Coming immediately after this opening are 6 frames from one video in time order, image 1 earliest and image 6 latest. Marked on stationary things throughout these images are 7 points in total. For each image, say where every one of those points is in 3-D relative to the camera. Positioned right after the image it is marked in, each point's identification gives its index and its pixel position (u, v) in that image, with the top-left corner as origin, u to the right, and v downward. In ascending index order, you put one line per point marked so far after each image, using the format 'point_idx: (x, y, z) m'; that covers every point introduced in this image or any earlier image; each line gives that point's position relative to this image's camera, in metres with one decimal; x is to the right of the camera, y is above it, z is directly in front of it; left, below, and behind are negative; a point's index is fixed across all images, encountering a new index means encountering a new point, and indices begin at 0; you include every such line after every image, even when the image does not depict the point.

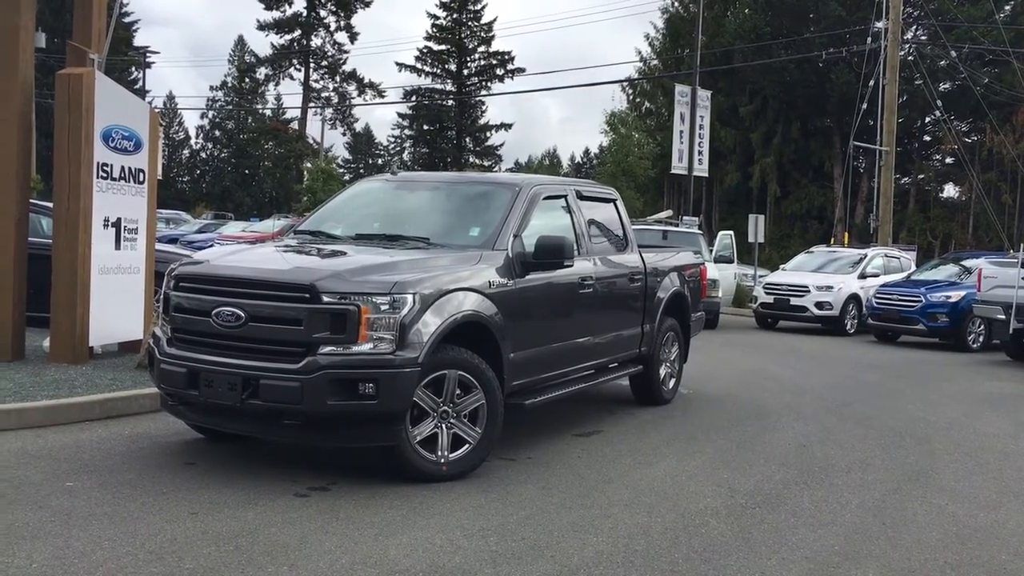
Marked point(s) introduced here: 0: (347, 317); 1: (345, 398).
0: (-0.9, -0.2, +5.8) m
1: (-1.0, -0.6, +5.8) m
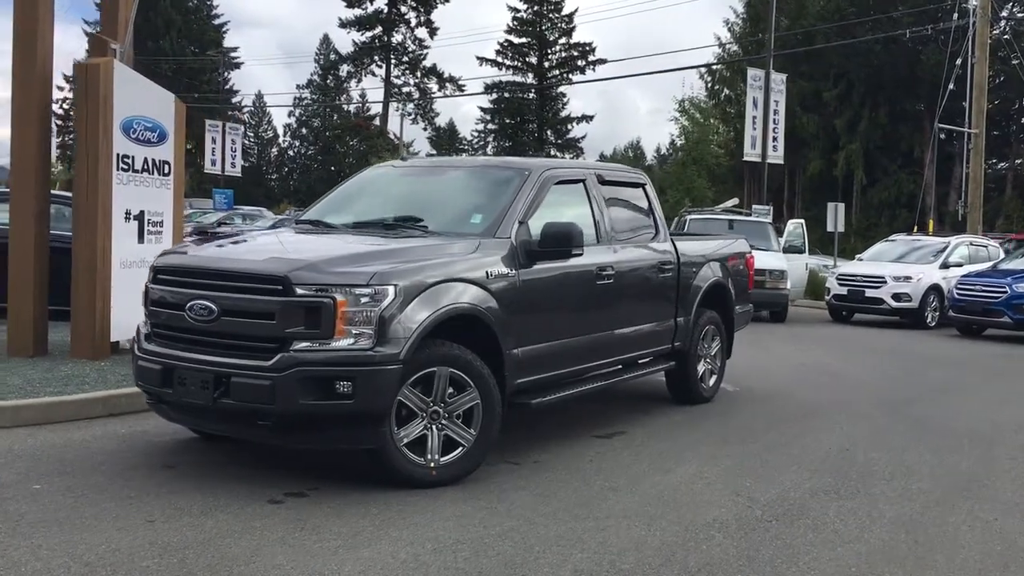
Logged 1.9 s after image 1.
0: (-1.0, -0.1, +5.4) m
1: (-1.0, -0.6, +5.4) m
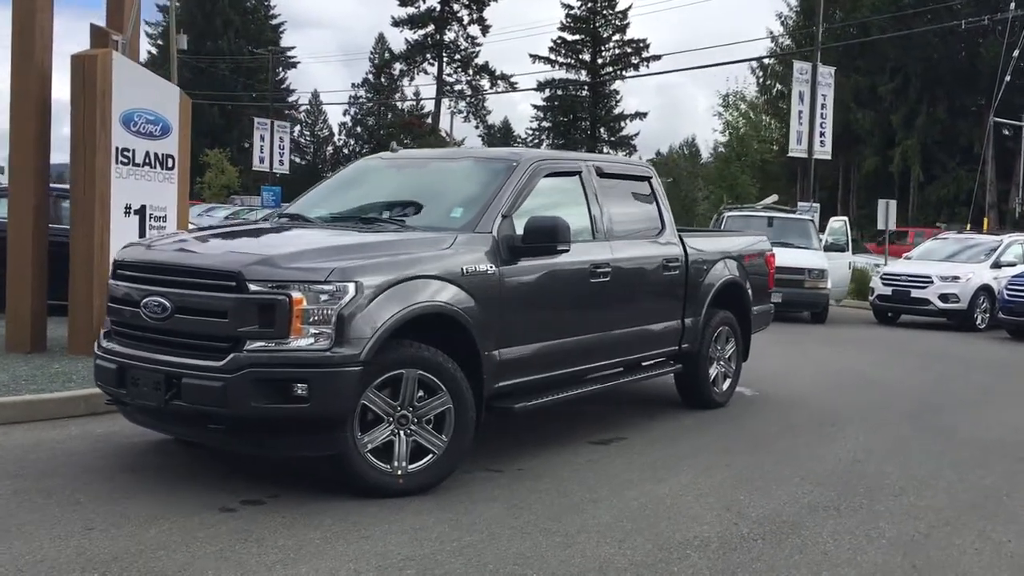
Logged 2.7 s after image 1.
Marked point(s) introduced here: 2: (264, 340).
0: (-1.2, -0.1, +5.1) m
1: (-1.2, -0.6, +5.1) m
2: (-1.3, -0.3, +5.1) m
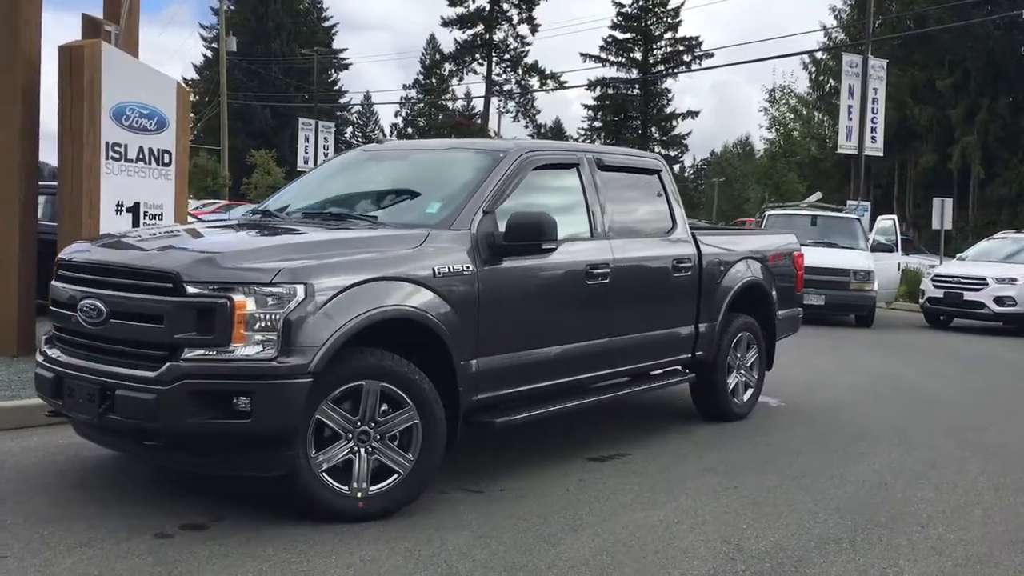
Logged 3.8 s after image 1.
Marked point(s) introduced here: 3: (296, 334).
0: (-1.4, -0.1, +4.6) m
1: (-1.4, -0.6, +4.6) m
2: (-1.4, -0.3, +4.6) m
3: (-1.0, -0.2, +4.7) m
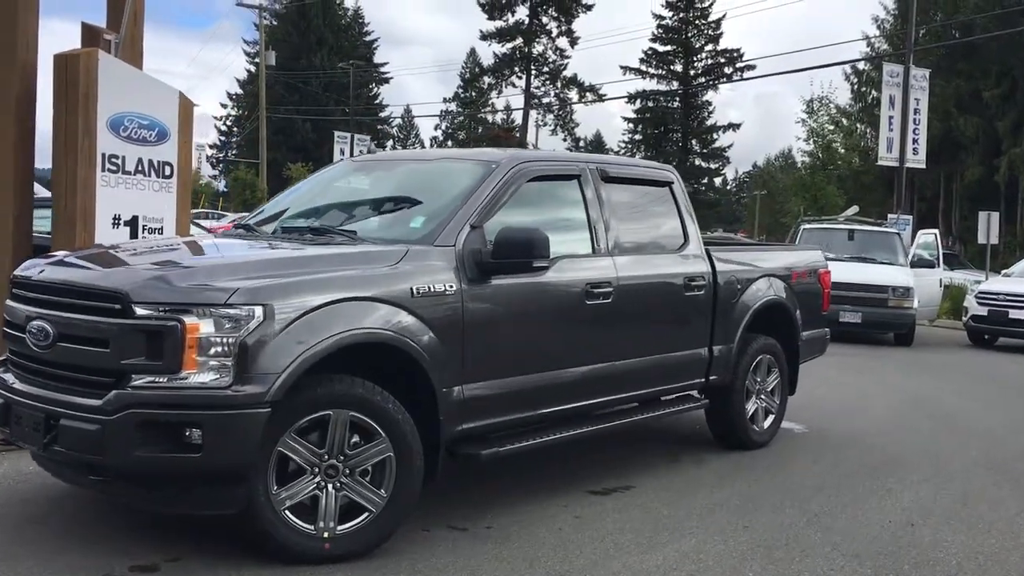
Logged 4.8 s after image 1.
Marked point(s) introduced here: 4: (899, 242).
0: (-1.5, -0.2, +4.2) m
1: (-1.5, -0.7, +4.2) m
2: (-1.5, -0.4, +4.2) m
3: (-1.1, -0.3, +4.3) m
4: (+6.7, +0.8, +17.3) m
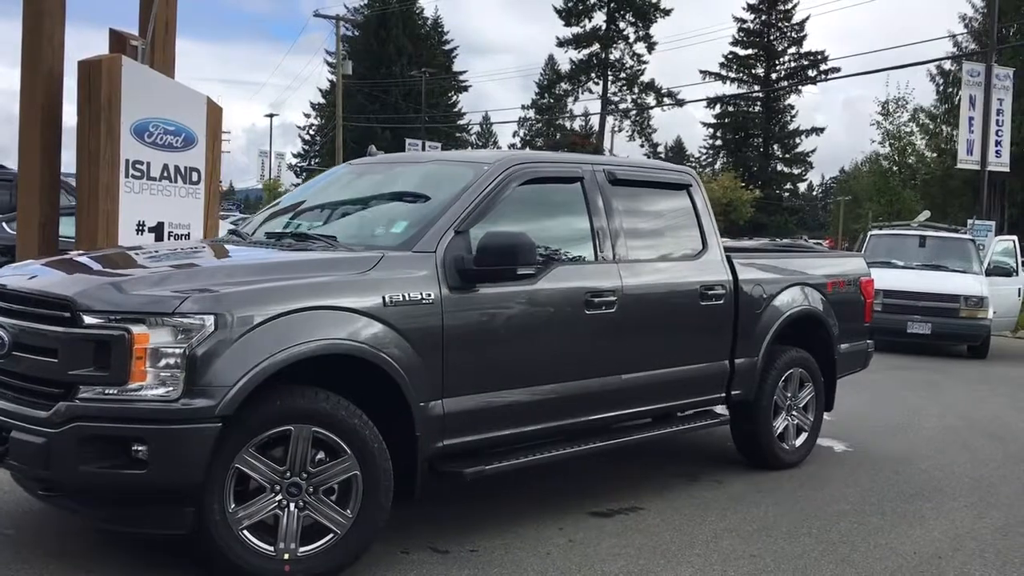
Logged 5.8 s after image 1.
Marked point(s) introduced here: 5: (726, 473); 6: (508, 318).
0: (-1.6, -0.2, +4.0) m
1: (-1.6, -0.7, +4.0) m
2: (-1.7, -0.4, +4.1) m
3: (-1.2, -0.3, +4.1) m
4: (+7.6, +0.6, +16.4) m
5: (+1.5, -1.3, +6.8) m
6: (0.0, -0.2, +5.1) m
